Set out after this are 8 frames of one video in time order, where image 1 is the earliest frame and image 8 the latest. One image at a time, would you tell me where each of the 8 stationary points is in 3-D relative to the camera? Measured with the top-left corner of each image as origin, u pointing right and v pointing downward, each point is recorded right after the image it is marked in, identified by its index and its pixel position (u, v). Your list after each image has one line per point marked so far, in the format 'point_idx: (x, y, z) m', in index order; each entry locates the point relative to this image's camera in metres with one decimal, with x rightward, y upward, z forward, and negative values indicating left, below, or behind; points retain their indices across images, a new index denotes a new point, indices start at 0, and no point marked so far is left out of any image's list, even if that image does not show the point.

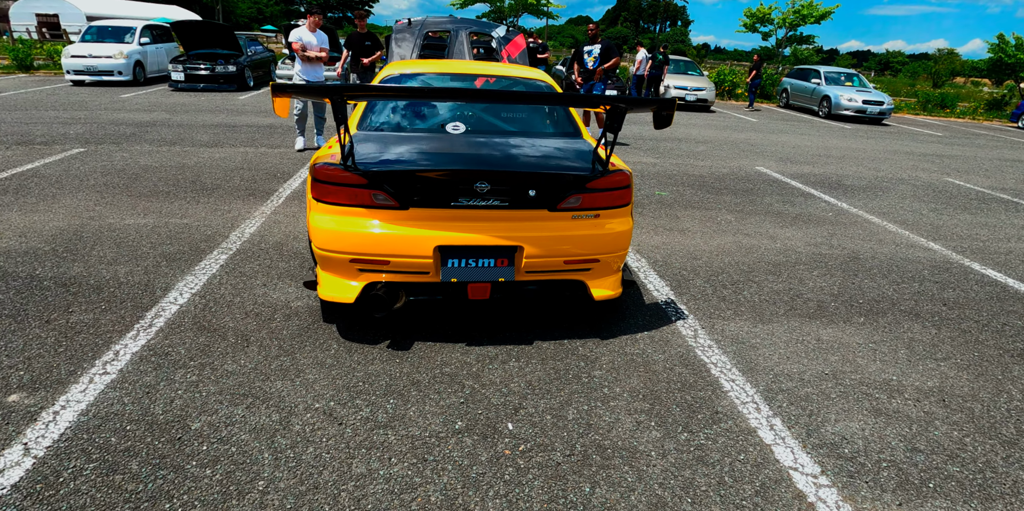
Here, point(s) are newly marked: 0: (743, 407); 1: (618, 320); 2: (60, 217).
0: (+1.1, -0.7, +2.5) m
1: (+0.6, -0.4, +3.2) m
2: (-3.5, +0.3, +4.2) m
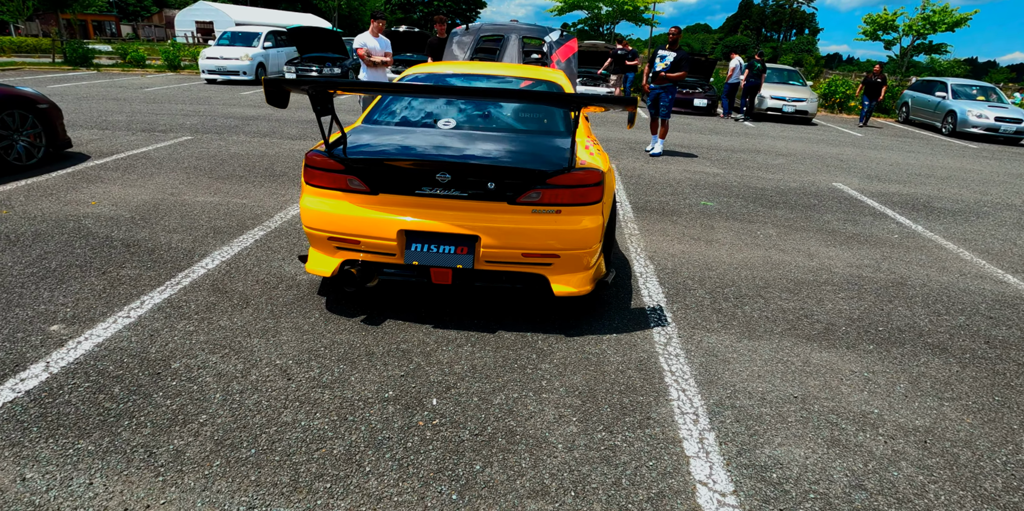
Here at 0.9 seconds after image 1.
0: (+0.8, -0.7, +2.4) m
1: (+0.5, -0.4, +3.2) m
2: (-3.4, +0.6, +5.0) m
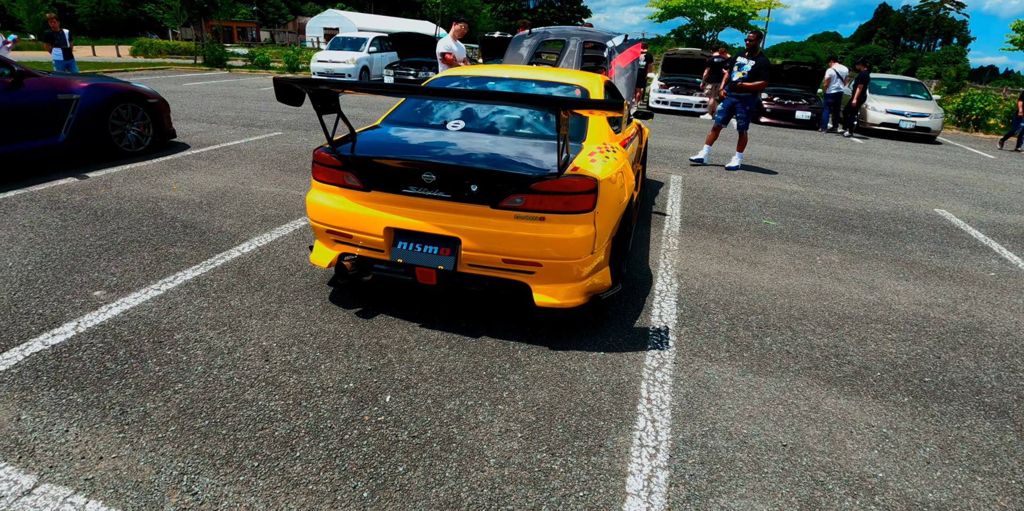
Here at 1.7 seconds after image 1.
0: (+0.5, -0.8, +2.2) m
1: (+0.4, -0.5, +3.1) m
2: (-3.0, +0.8, +5.5) m
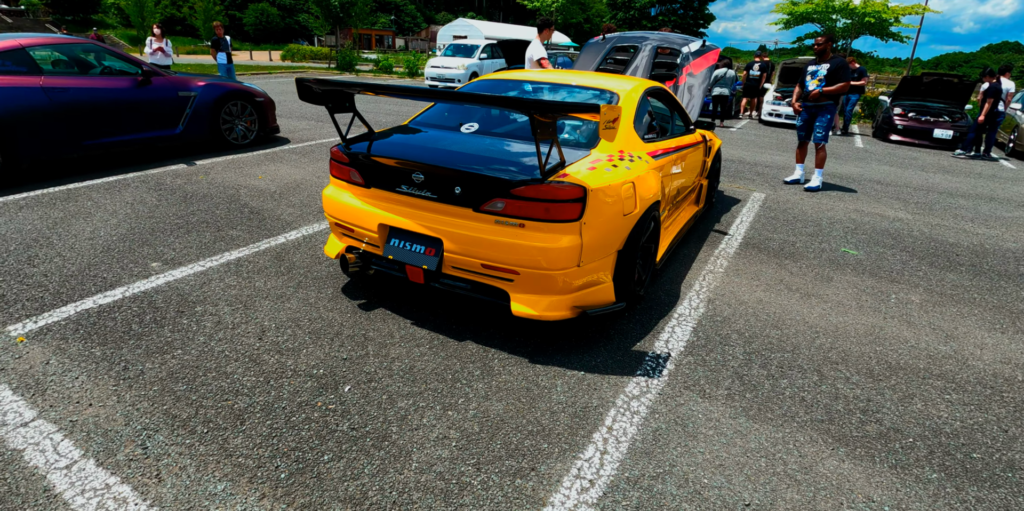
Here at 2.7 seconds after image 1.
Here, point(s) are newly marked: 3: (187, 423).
0: (+0.2, -0.9, +2.1) m
1: (+0.3, -0.5, +2.9) m
2: (-2.4, +0.9, +6.0) m
3: (-1.4, -0.7, +2.3) m
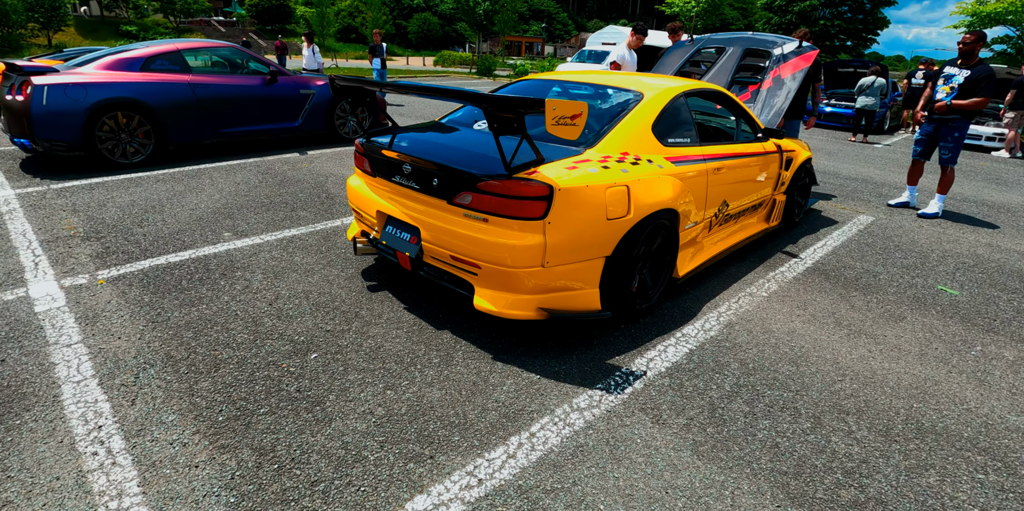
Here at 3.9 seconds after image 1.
0: (-0.2, -0.8, +2.1) m
1: (+0.1, -0.5, +2.8) m
2: (-1.5, +1.1, +6.5) m
3: (-1.7, -0.5, +2.7) m
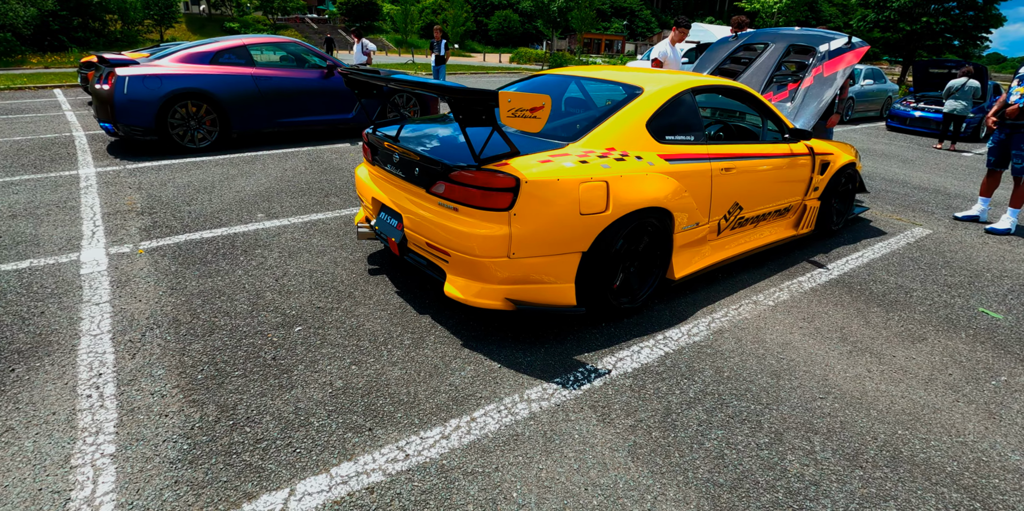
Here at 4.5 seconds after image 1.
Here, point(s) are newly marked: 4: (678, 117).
0: (-0.5, -0.8, +2.2) m
1: (0.0, -0.5, +2.9) m
2: (-1.0, +1.2, +6.7) m
3: (-1.8, -0.4, +3.0) m
4: (+1.0, +0.9, +3.4) m
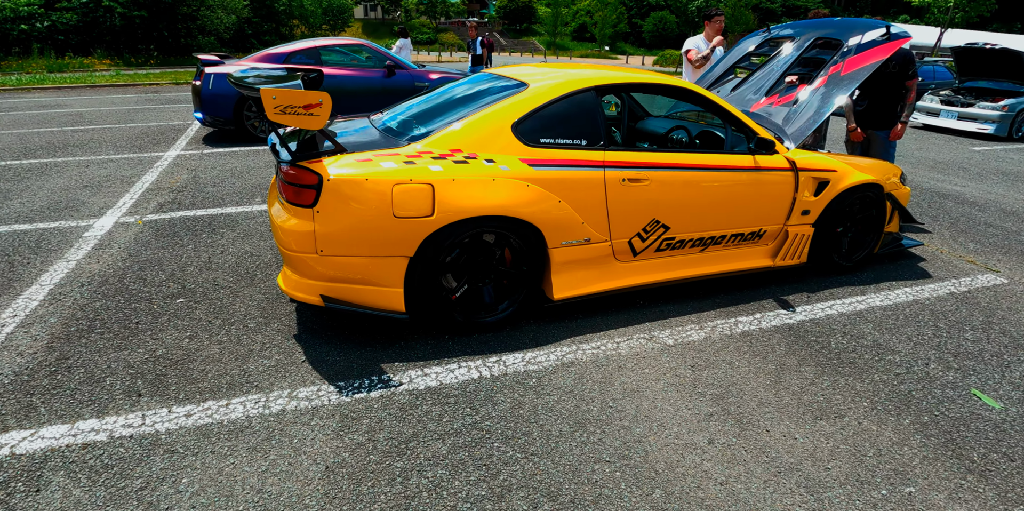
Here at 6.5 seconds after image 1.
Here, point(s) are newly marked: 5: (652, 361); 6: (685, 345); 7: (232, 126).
0: (-1.6, -0.7, +2.3) m
1: (-1.0, -0.5, +2.9) m
2: (-0.6, +1.3, +6.8) m
3: (-2.7, -0.2, +3.5) m
4: (+0.3, +0.8, +3.0) m
5: (+0.7, -0.6, +2.8) m
6: (+1.0, -0.5, +2.9) m
7: (-3.7, +1.7, +7.0) m
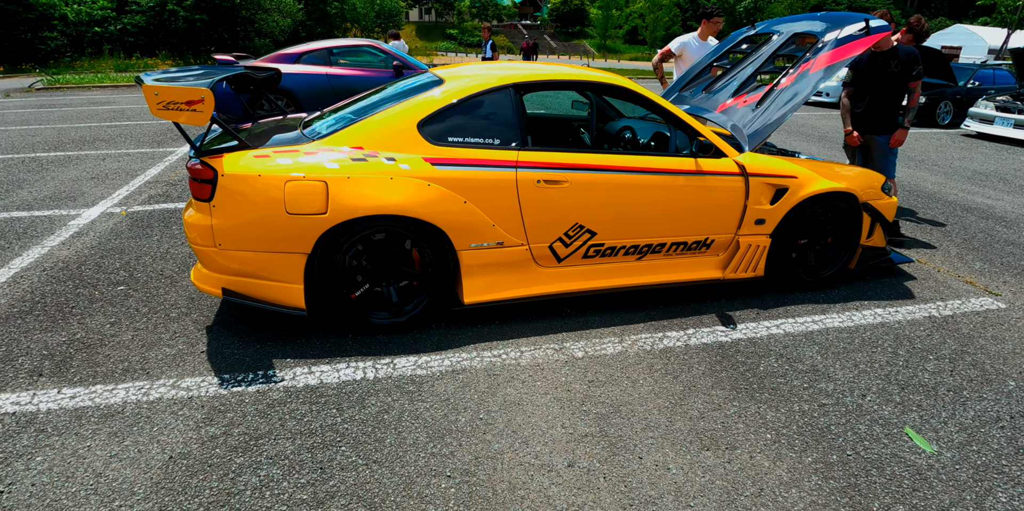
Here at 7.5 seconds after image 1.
0: (-2.2, -0.6, +2.4) m
1: (-1.5, -0.4, +2.9) m
2: (-0.6, +1.3, +6.8) m
3: (-3.1, -0.1, +3.7) m
4: (-0.1, +0.7, +2.9) m
5: (+0.2, -0.6, +2.6) m
6: (+0.4, -0.5, +2.8) m
7: (-3.6, +1.8, +7.3) m
